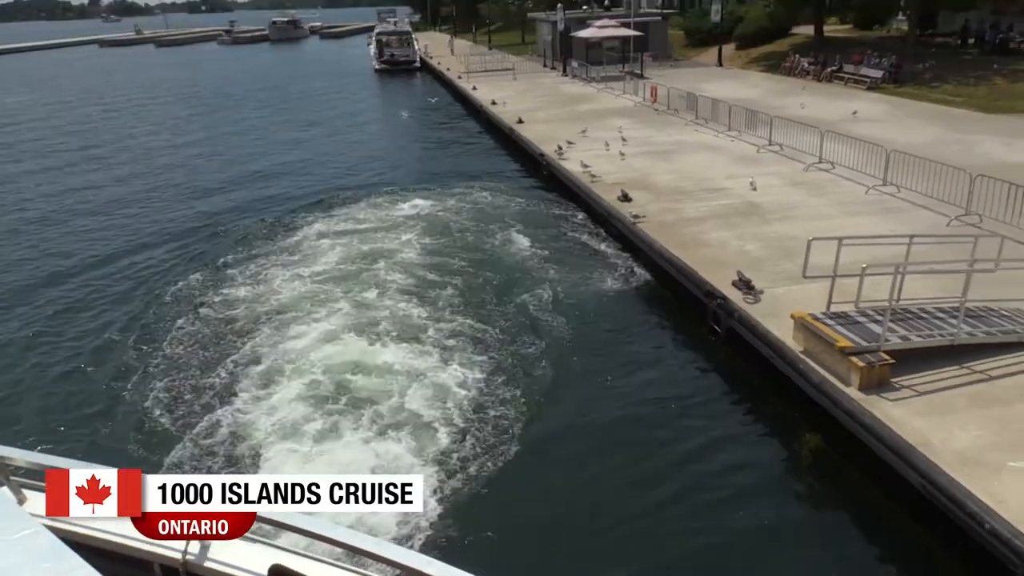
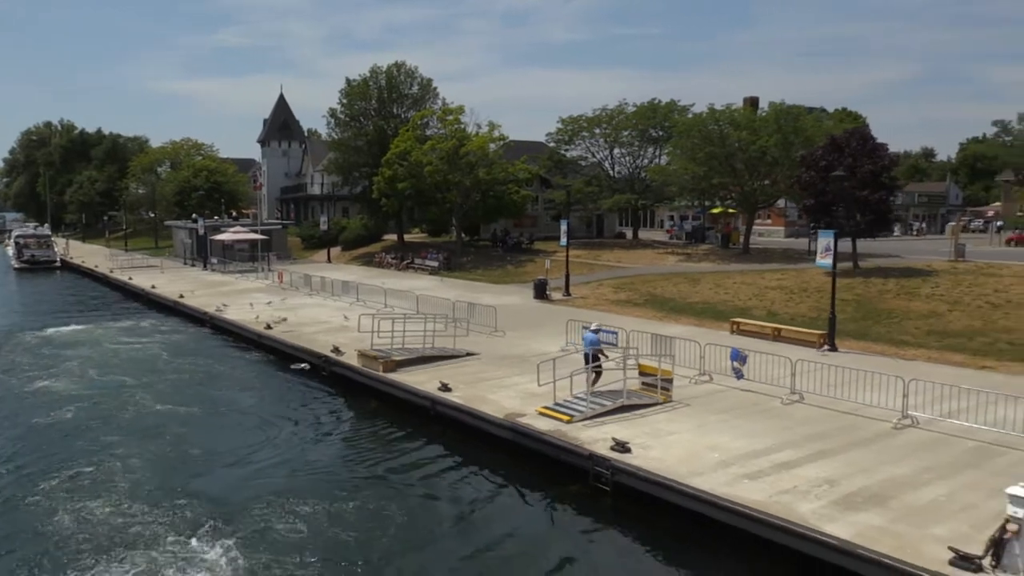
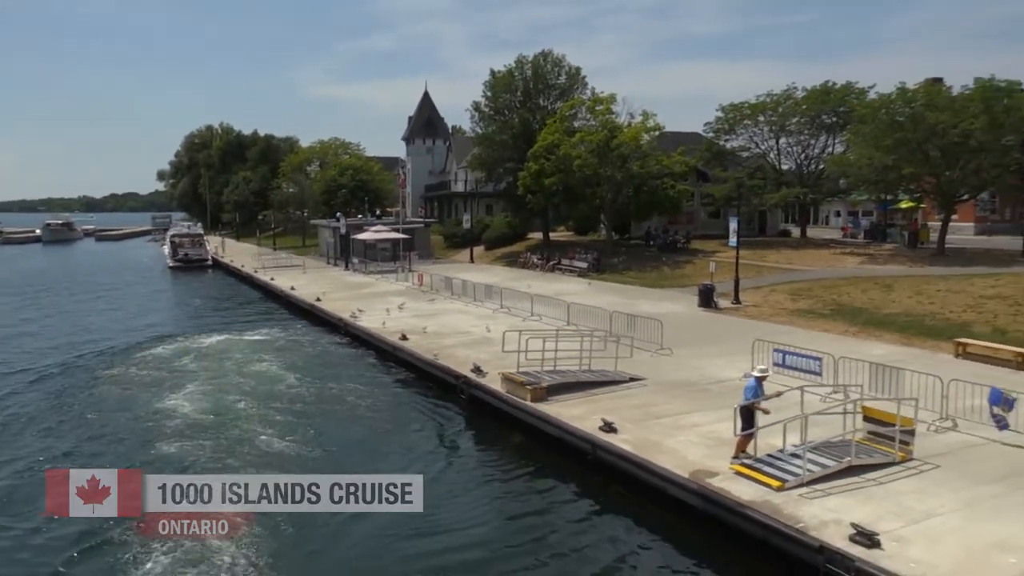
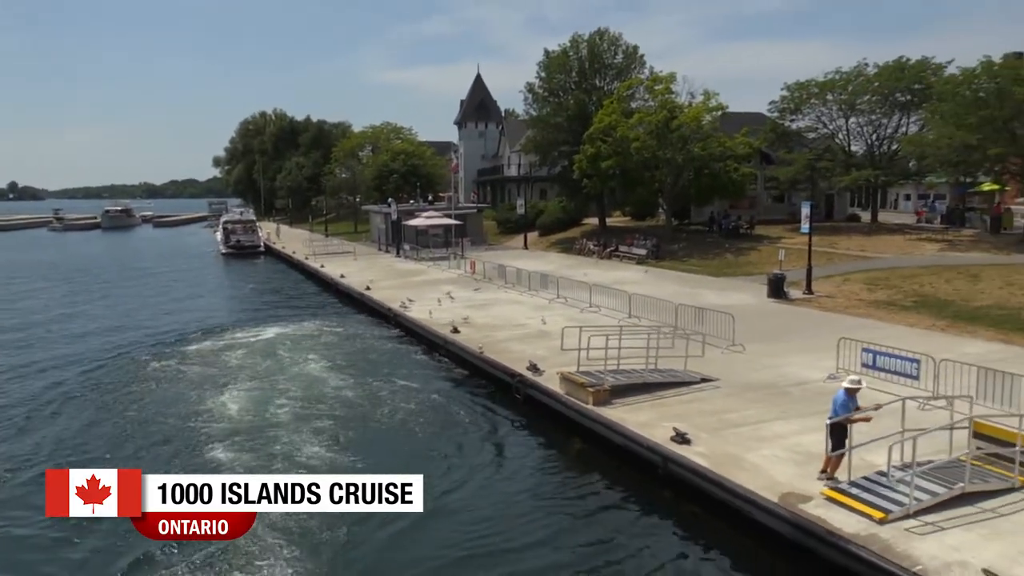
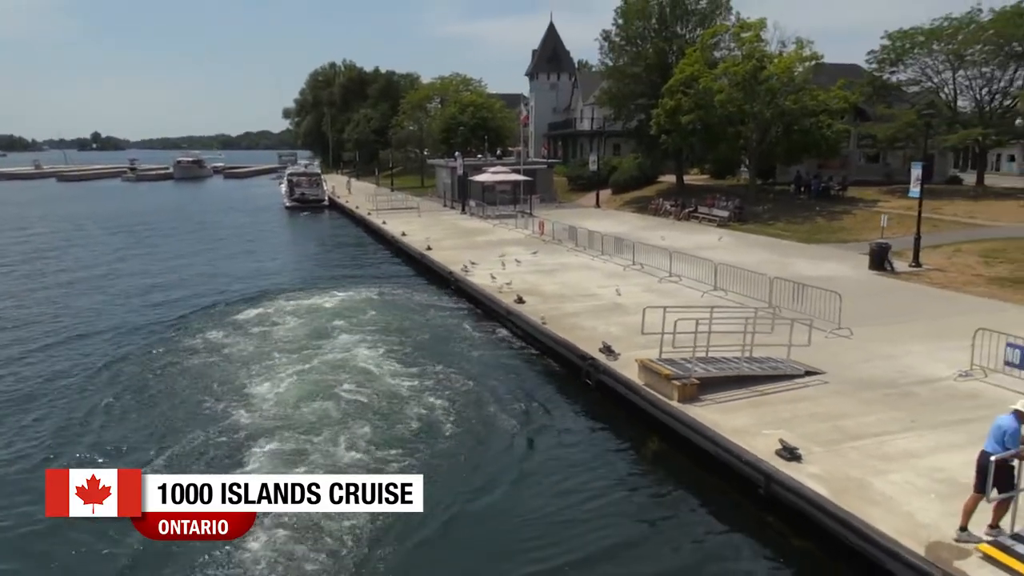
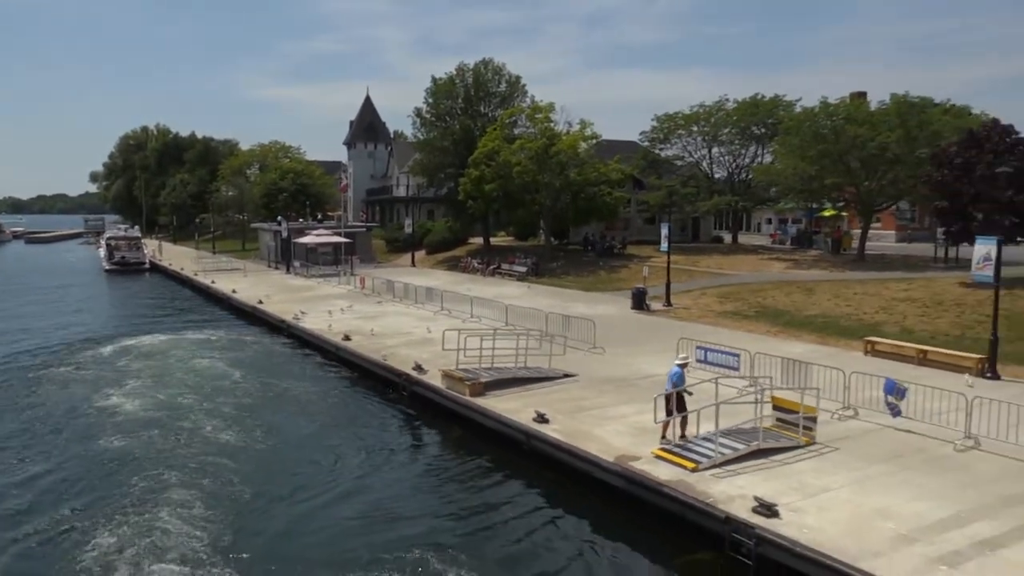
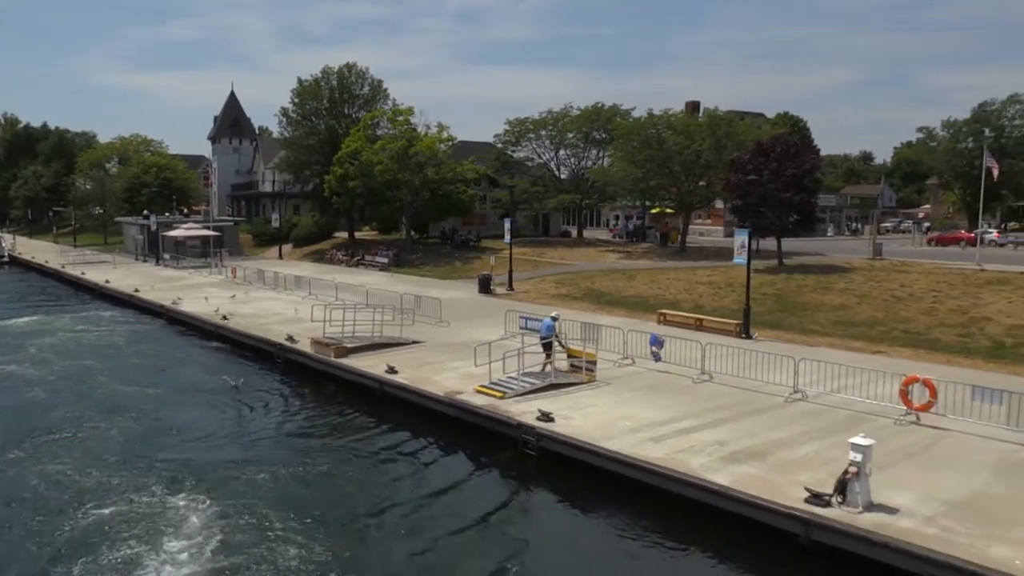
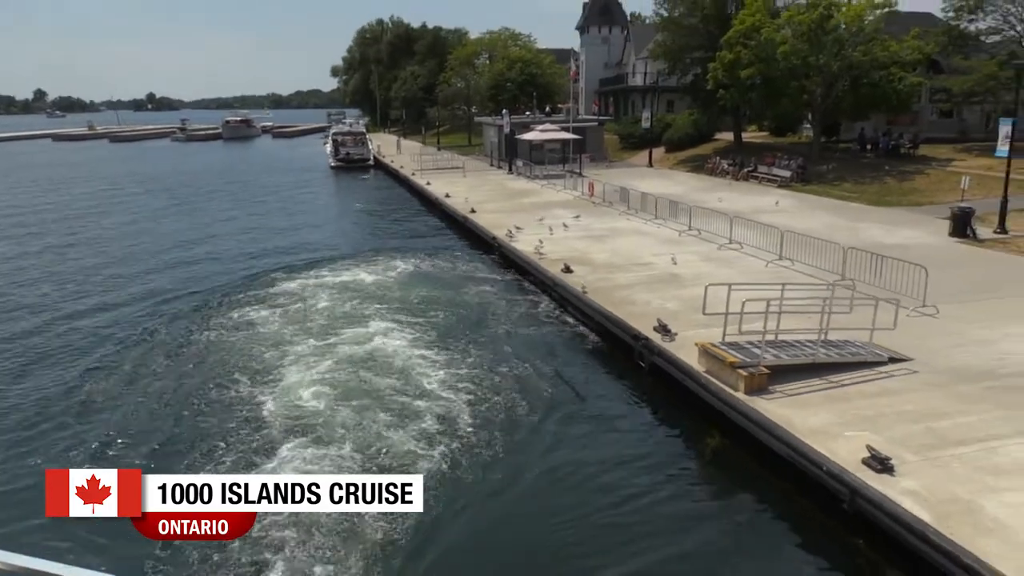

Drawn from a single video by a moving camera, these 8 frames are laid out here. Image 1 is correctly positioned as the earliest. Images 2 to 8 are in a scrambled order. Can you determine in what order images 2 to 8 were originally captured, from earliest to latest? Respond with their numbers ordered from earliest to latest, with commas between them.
8, 5, 4, 3, 6, 2, 7
